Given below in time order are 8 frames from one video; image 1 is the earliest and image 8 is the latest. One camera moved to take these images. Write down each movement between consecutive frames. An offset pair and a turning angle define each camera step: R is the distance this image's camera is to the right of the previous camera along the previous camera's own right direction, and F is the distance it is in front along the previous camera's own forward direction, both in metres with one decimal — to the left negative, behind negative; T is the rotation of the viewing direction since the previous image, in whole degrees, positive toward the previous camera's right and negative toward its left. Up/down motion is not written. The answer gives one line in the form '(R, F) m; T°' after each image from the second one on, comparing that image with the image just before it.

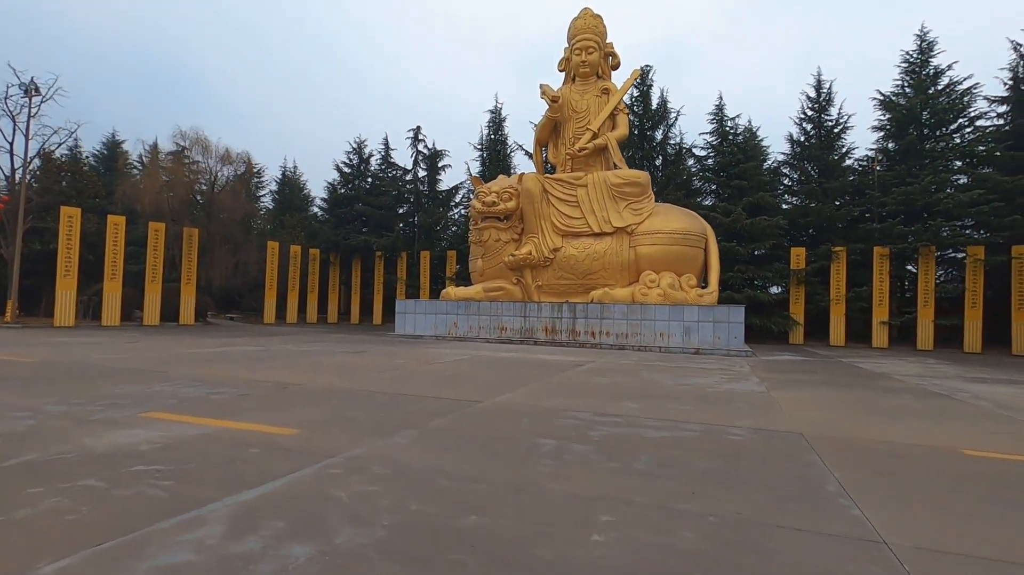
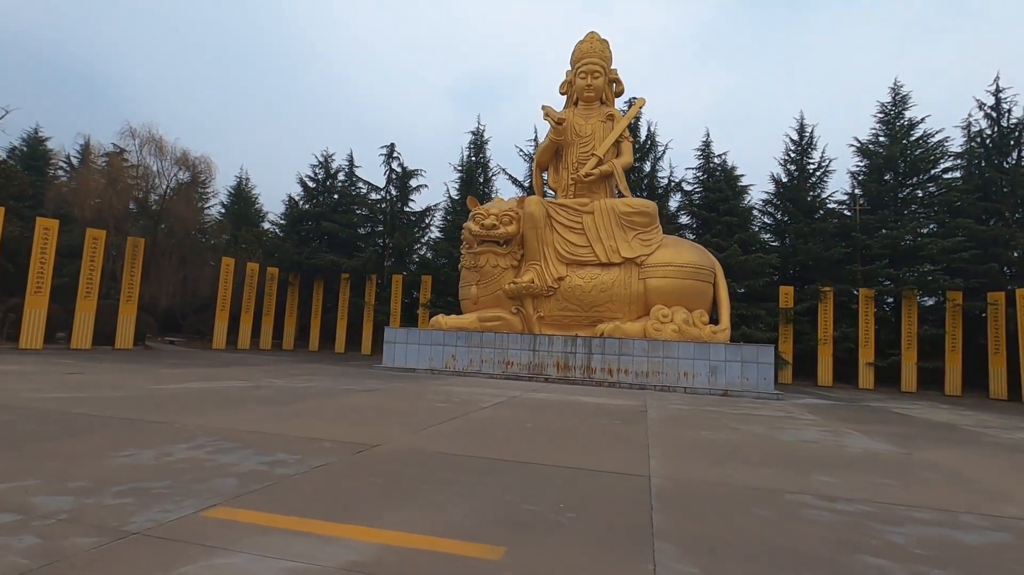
(-1.3, +1.1) m; +6°
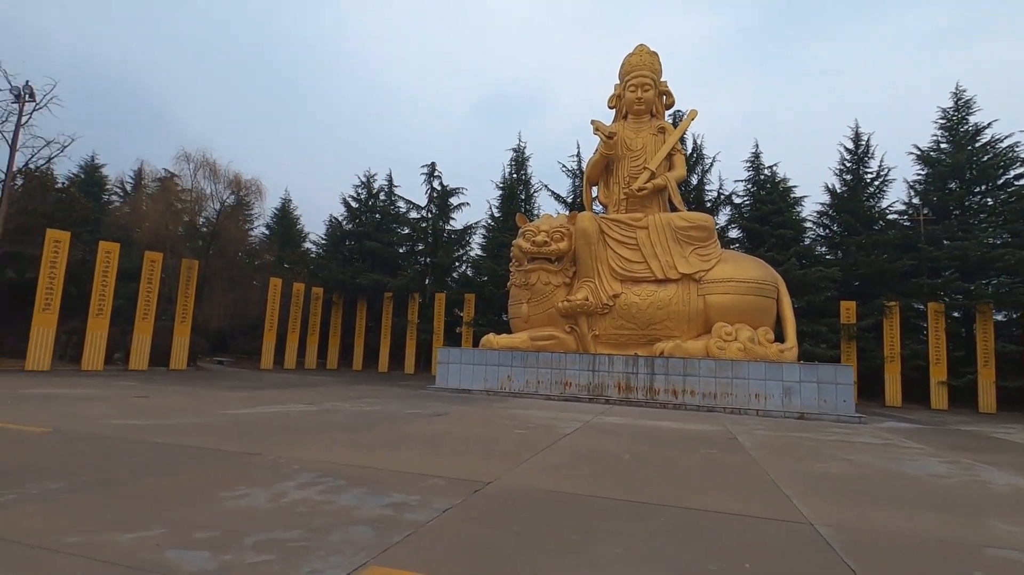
(-0.5, +0.3) m; -3°
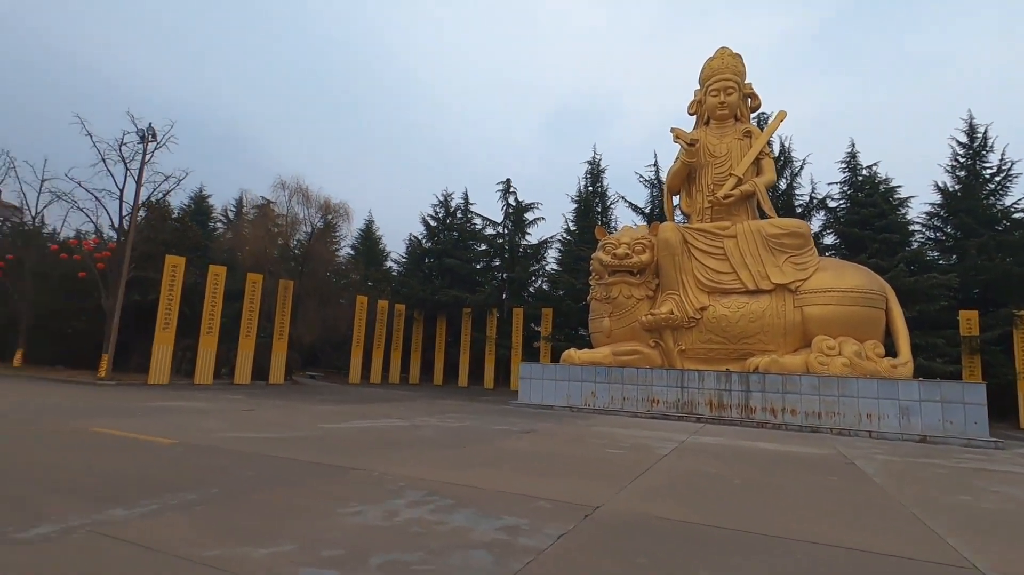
(-0.2, +0.1) m; -7°
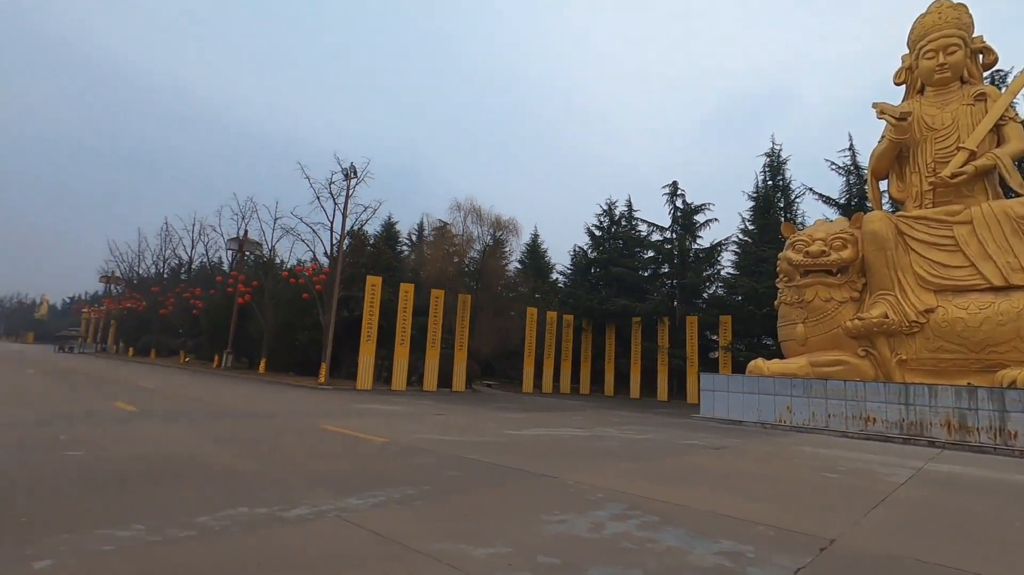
(-0.2, +0.4) m; -16°
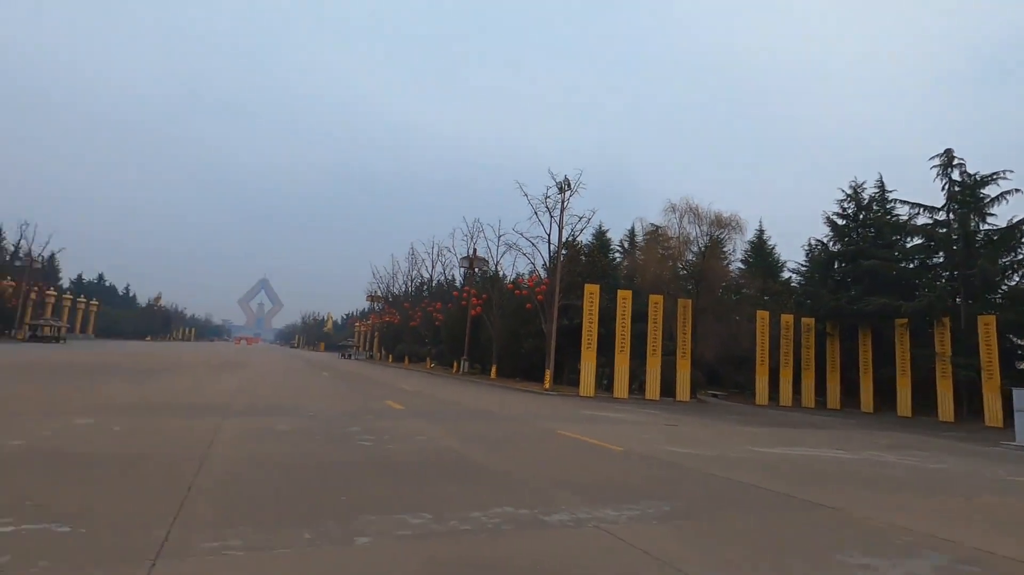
(-0.3, 0.0) m; -20°
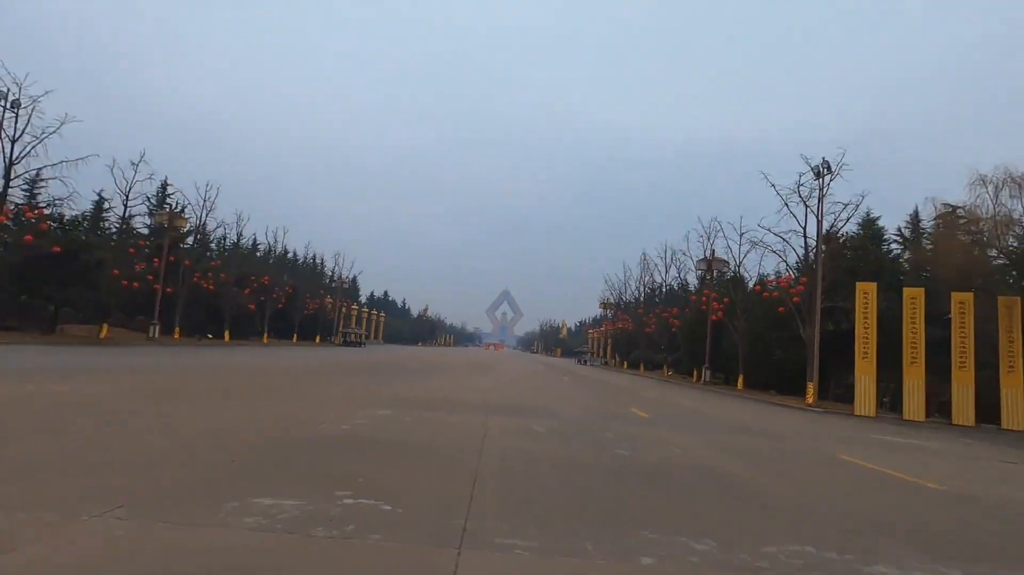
(-0.9, +0.4) m; -22°
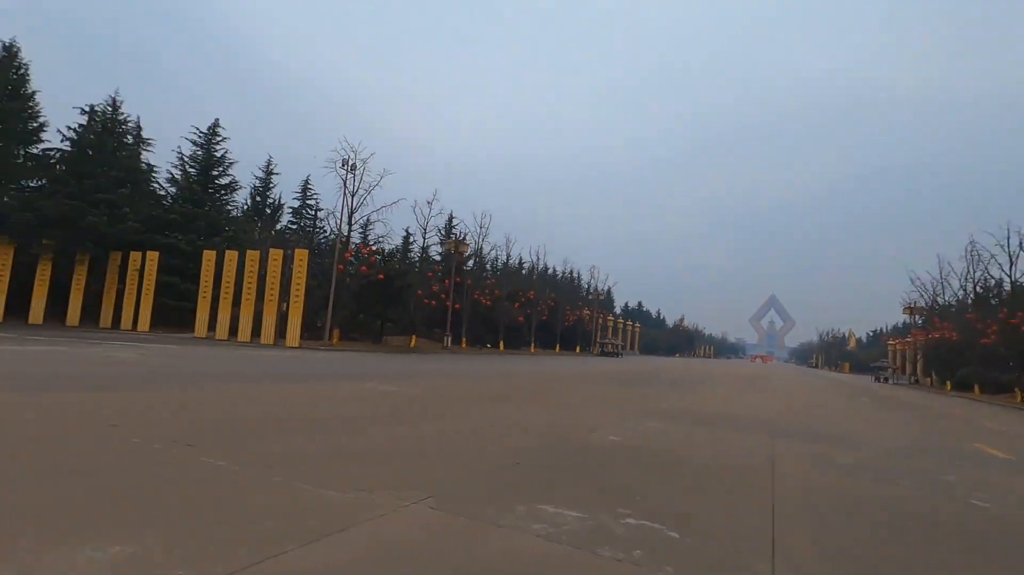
(-1.1, +1.2) m; -24°
